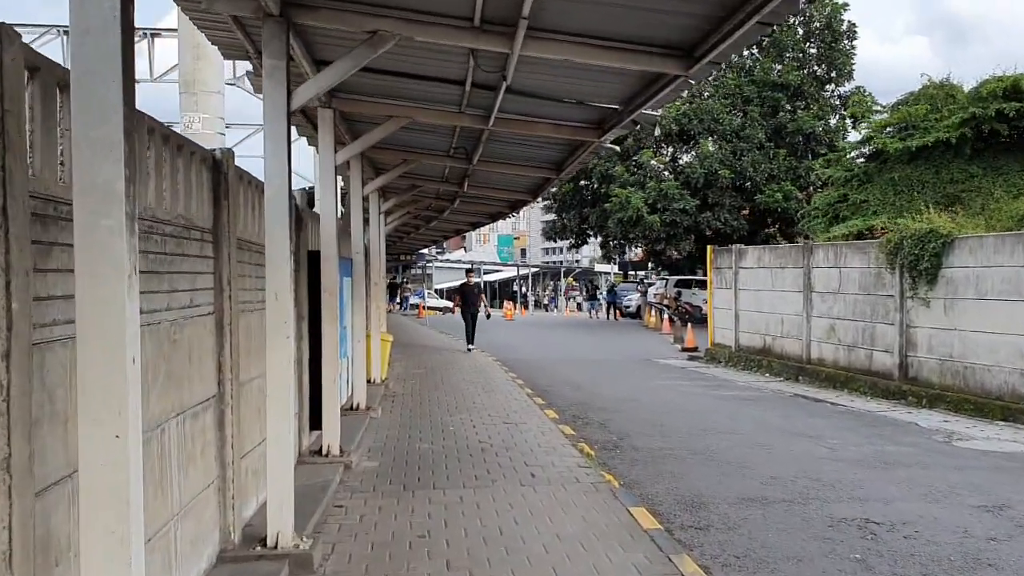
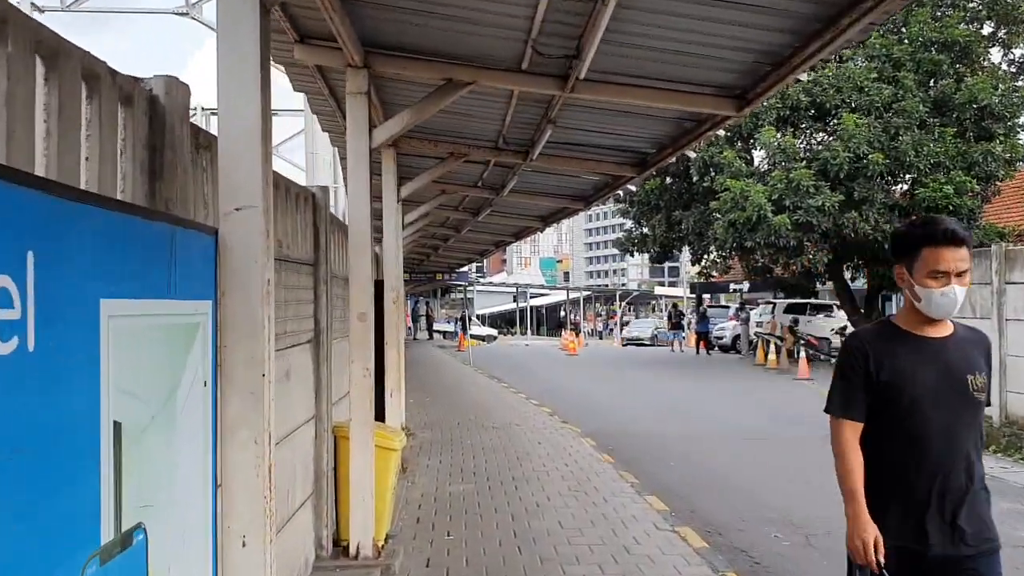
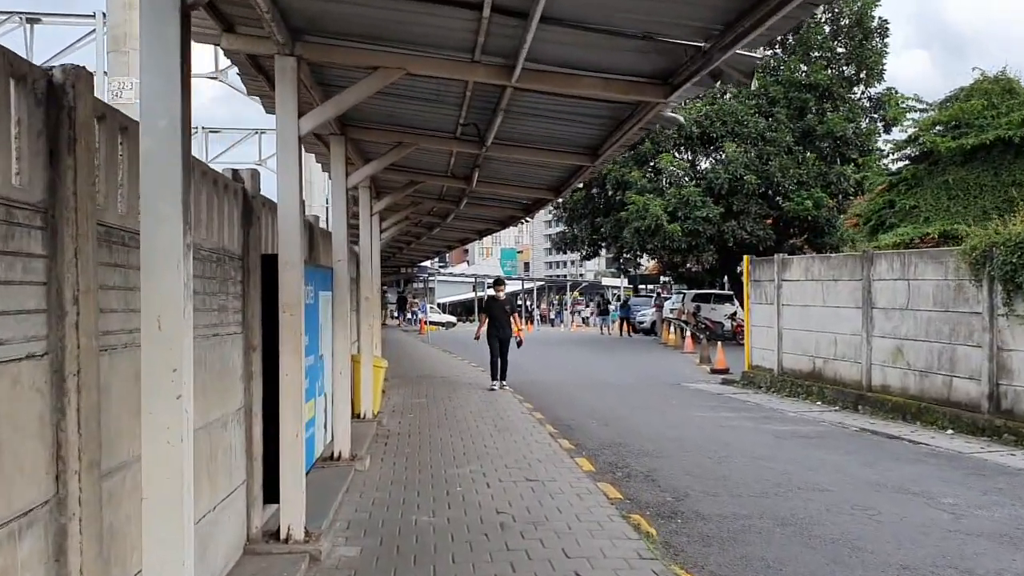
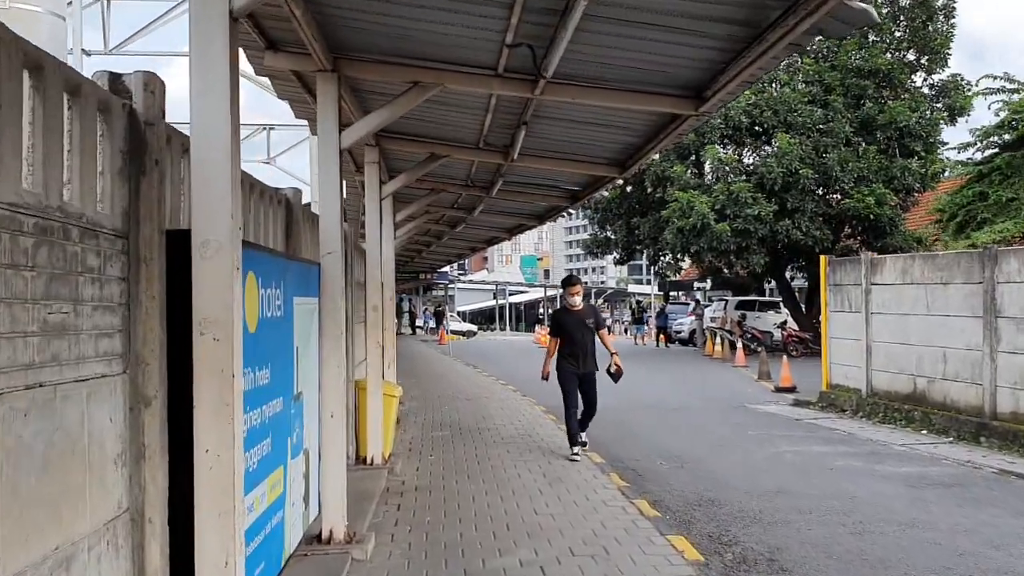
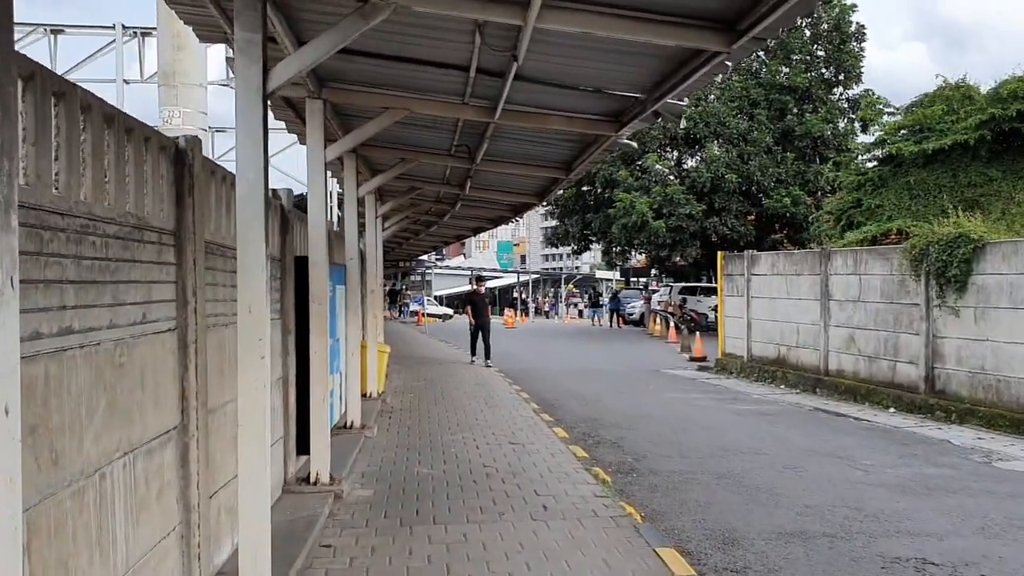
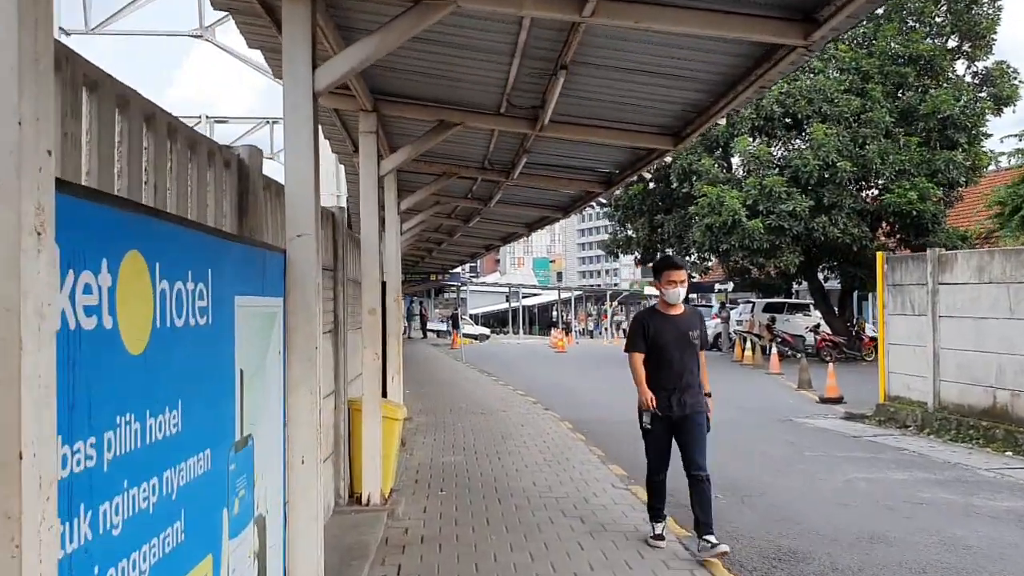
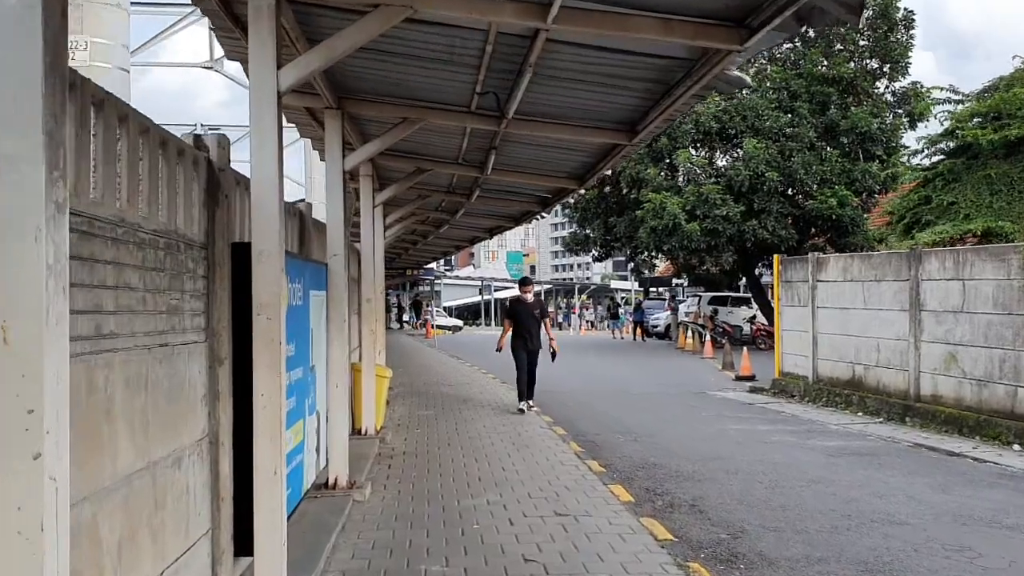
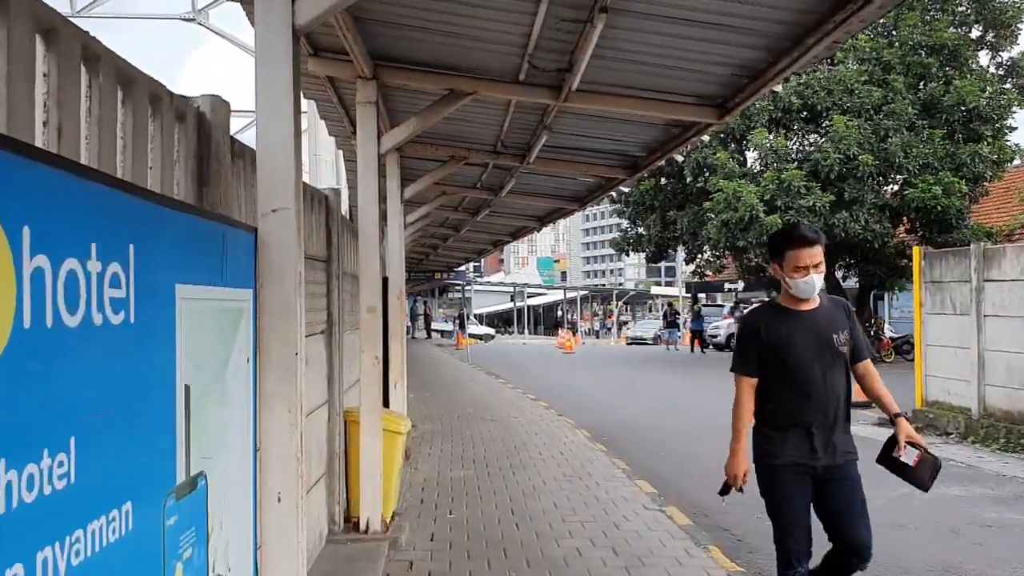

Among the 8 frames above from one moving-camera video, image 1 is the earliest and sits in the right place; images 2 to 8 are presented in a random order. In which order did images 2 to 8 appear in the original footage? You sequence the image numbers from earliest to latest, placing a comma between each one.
5, 3, 7, 4, 6, 8, 2
